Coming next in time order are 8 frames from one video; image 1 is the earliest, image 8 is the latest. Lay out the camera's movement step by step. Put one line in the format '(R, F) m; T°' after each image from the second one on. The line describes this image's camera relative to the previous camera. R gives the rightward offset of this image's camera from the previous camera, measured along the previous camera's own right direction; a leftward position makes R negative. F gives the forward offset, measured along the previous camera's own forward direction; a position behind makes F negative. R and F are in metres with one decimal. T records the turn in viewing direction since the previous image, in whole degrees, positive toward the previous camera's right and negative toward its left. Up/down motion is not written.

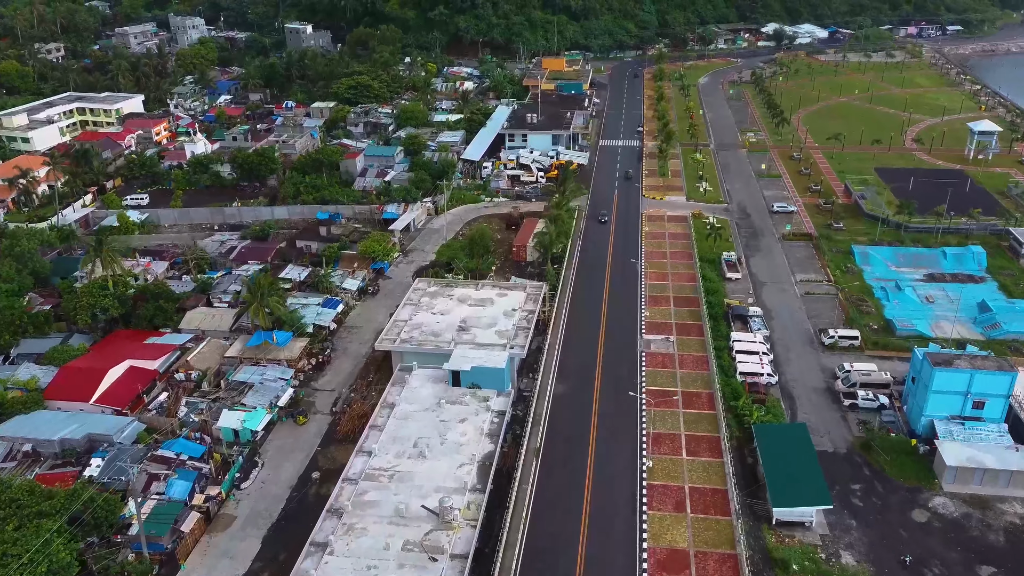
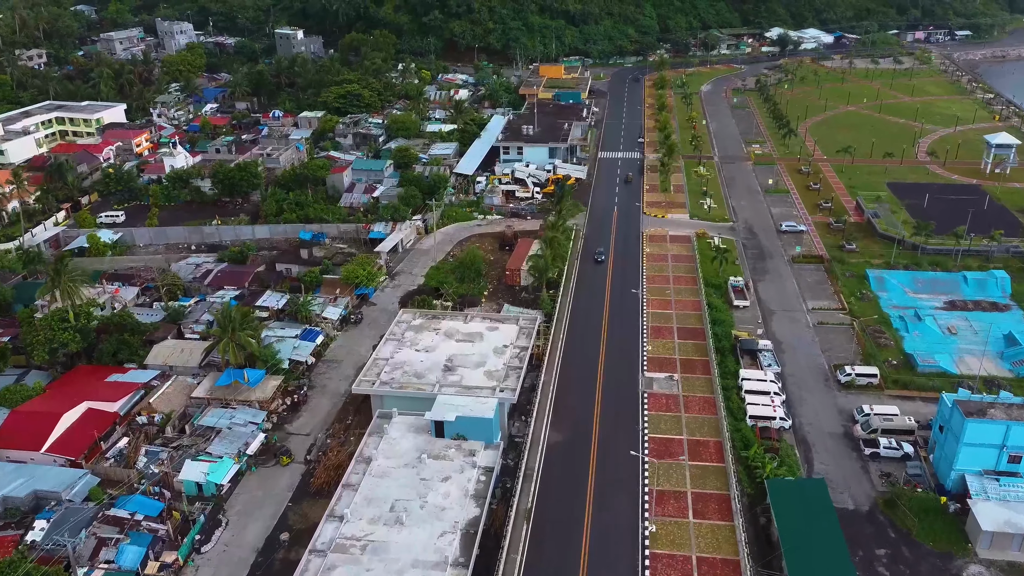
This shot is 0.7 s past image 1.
(+0.6, +3.8) m; 0°
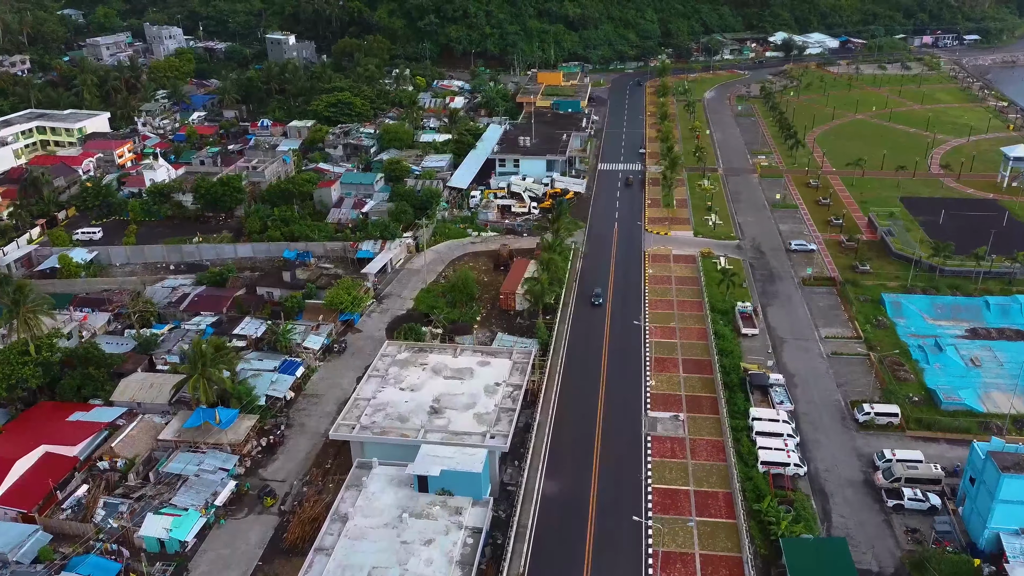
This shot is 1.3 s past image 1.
(+0.4, +3.4) m; 0°
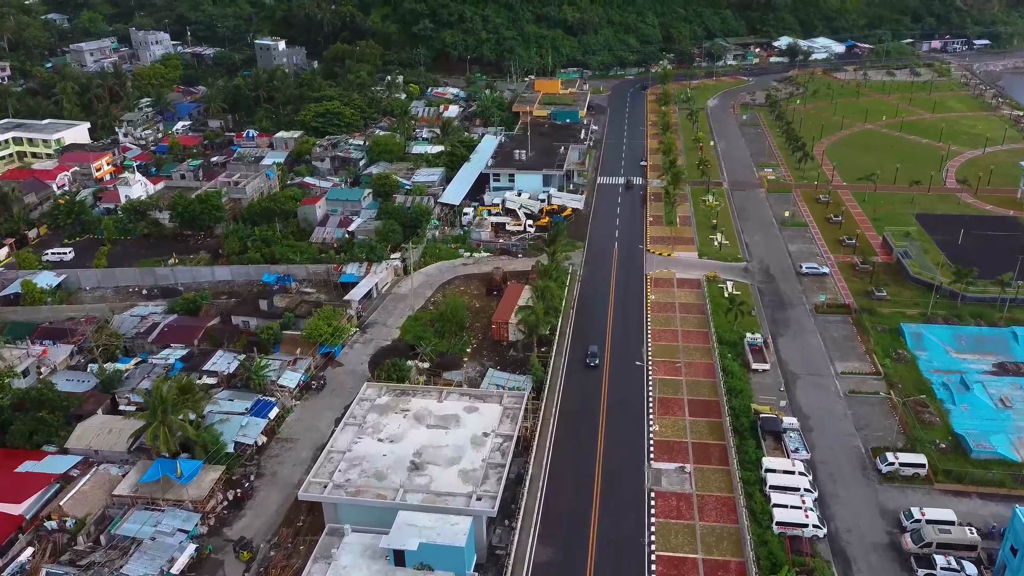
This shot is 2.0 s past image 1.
(+0.5, +3.8) m; 0°
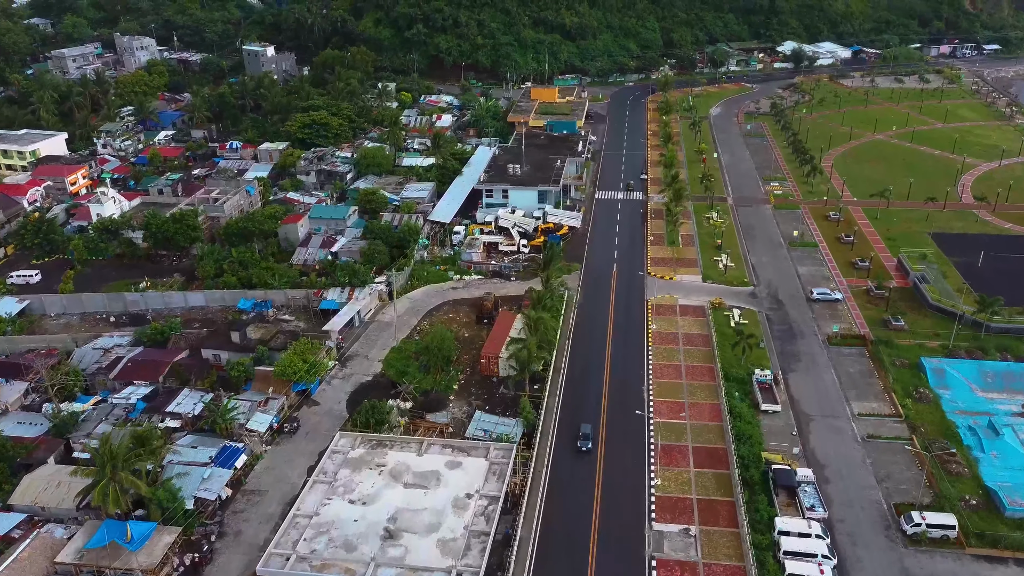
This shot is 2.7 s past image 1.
(+0.6, +3.8) m; 0°
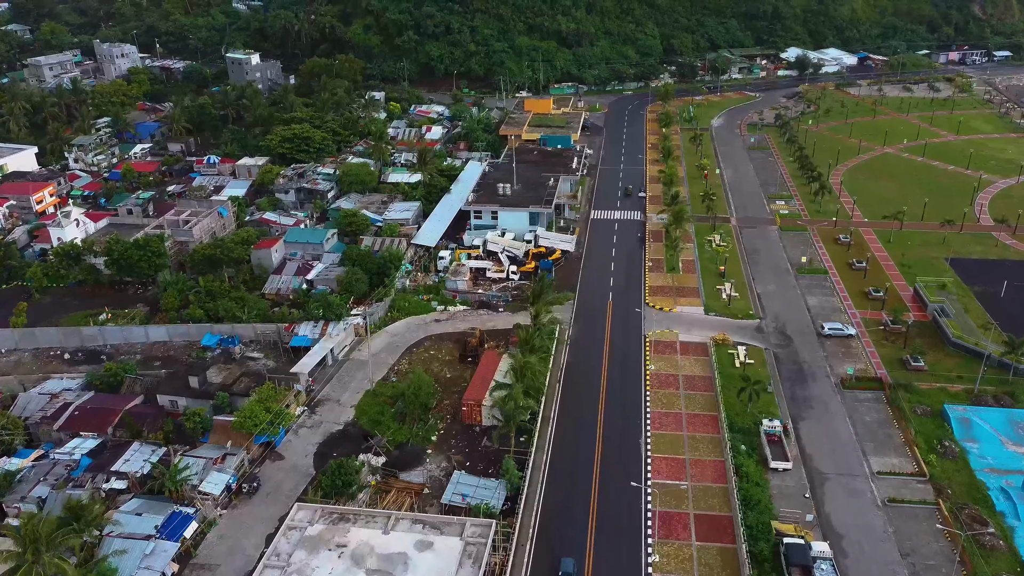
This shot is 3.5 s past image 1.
(+0.9, +4.3) m; 0°
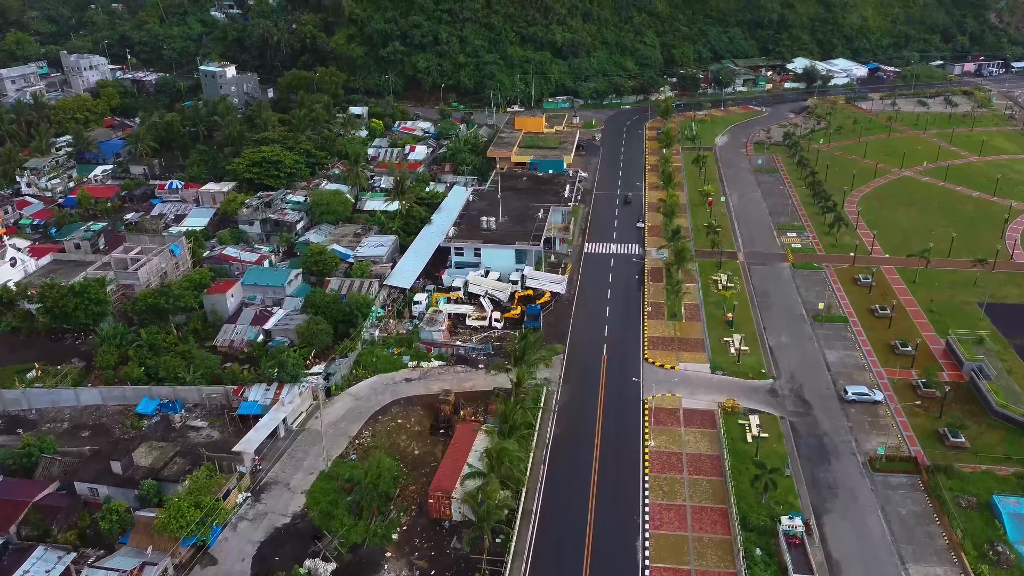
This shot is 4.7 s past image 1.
(+1.2, +6.5) m; 0°
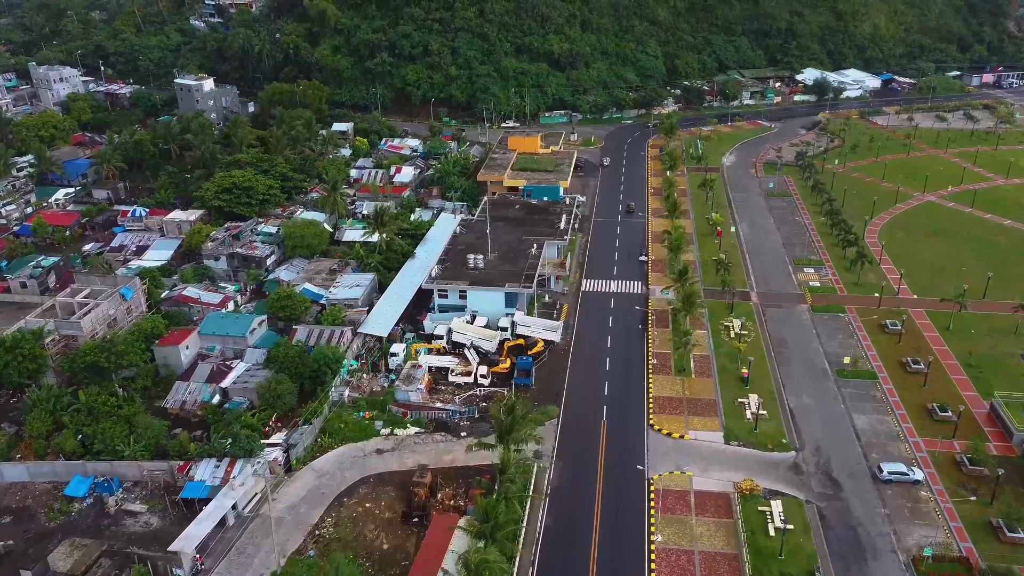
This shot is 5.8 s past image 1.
(+0.8, +6.0) m; 0°
